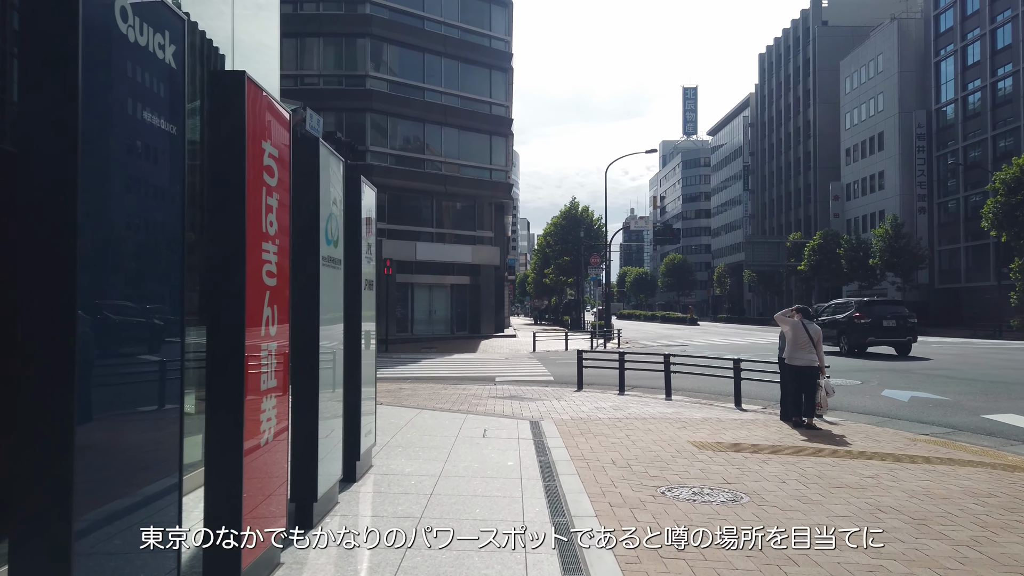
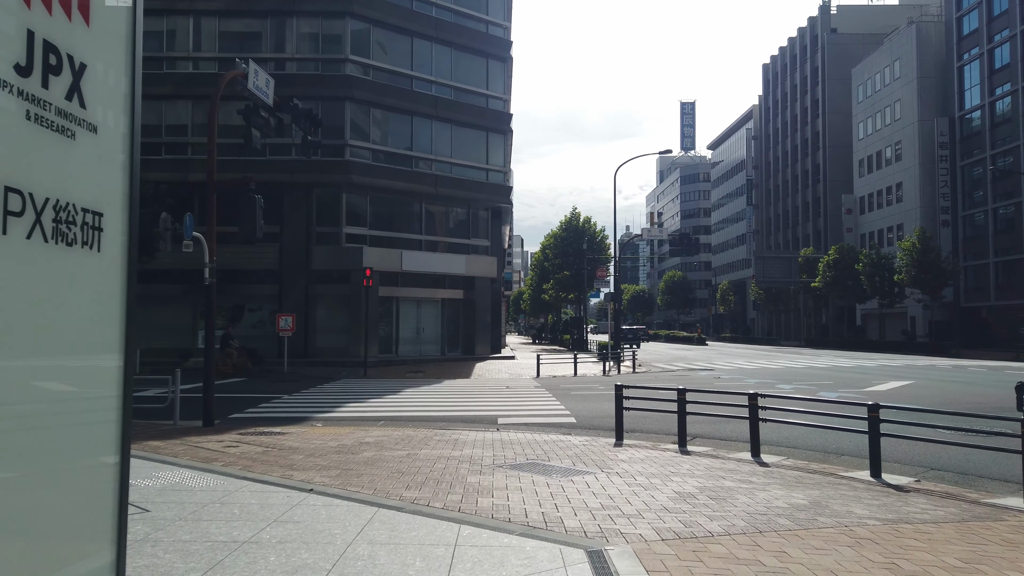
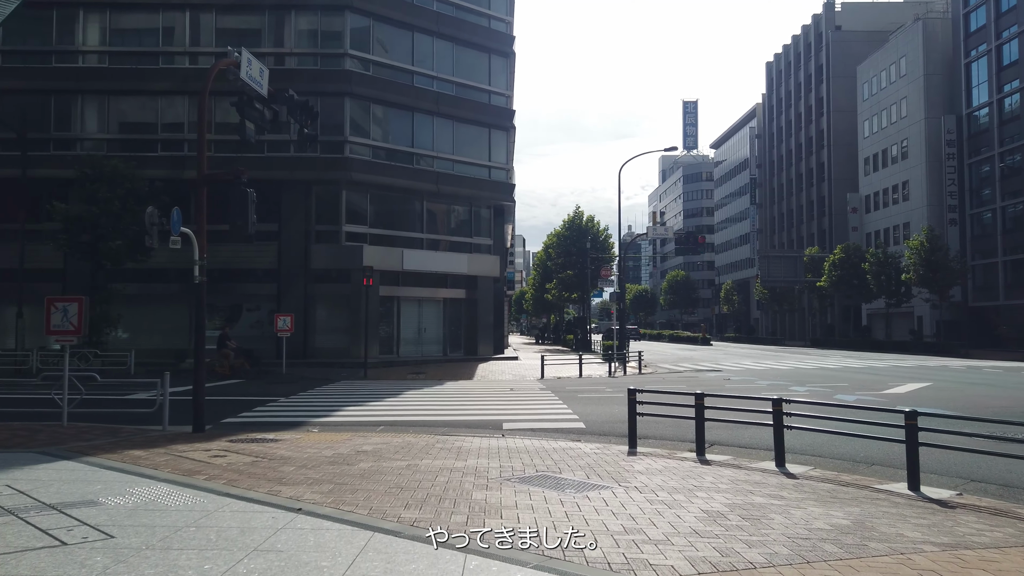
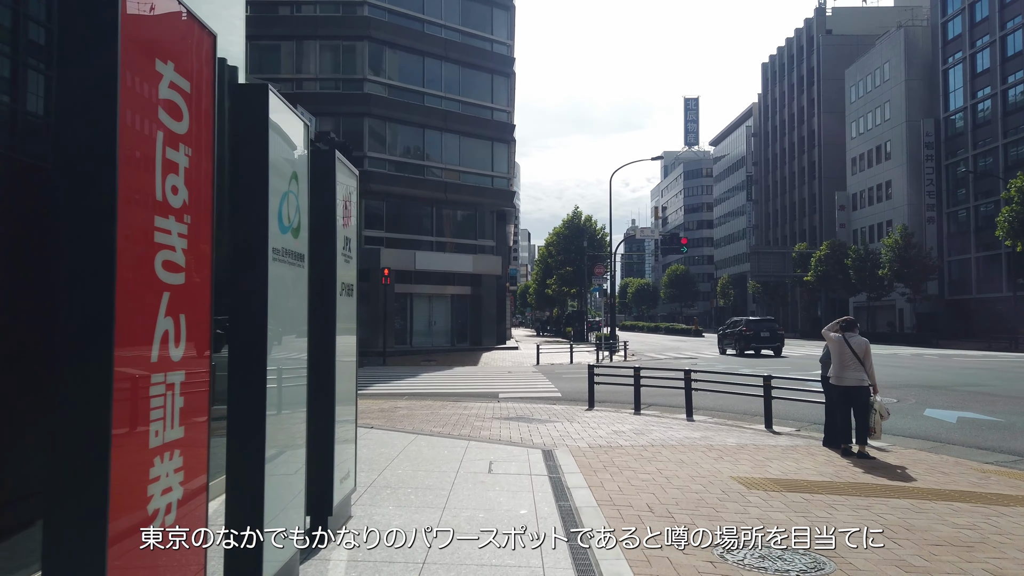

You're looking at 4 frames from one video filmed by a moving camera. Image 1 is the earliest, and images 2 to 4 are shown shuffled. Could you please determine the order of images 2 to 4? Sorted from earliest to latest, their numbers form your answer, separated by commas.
4, 2, 3
